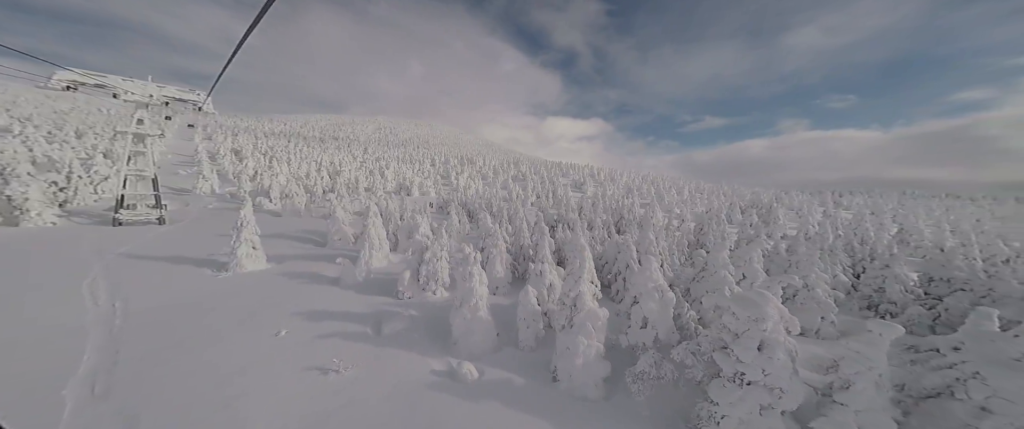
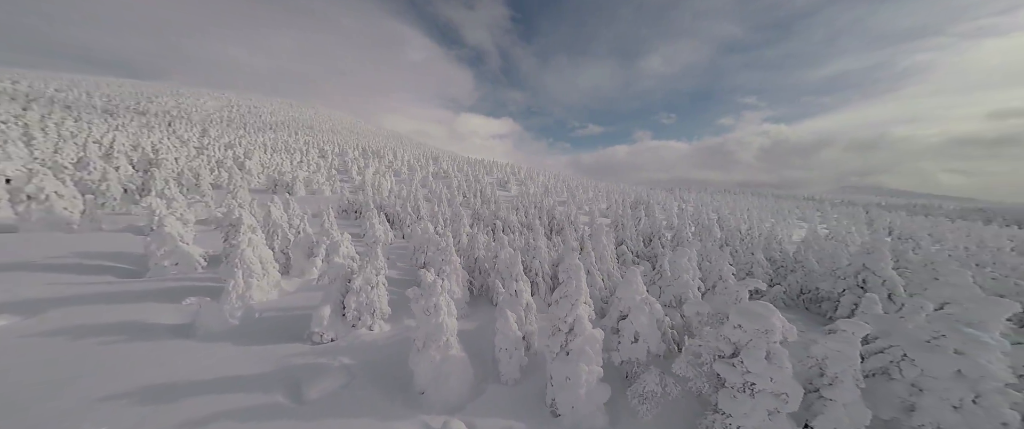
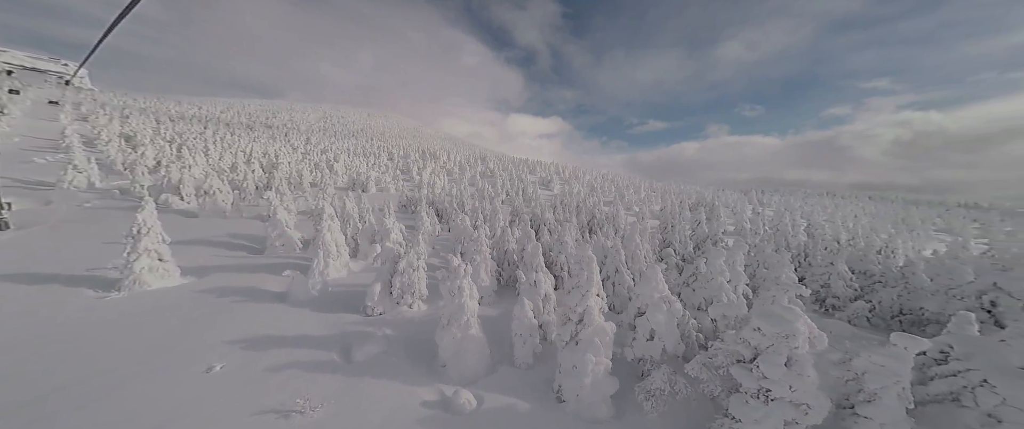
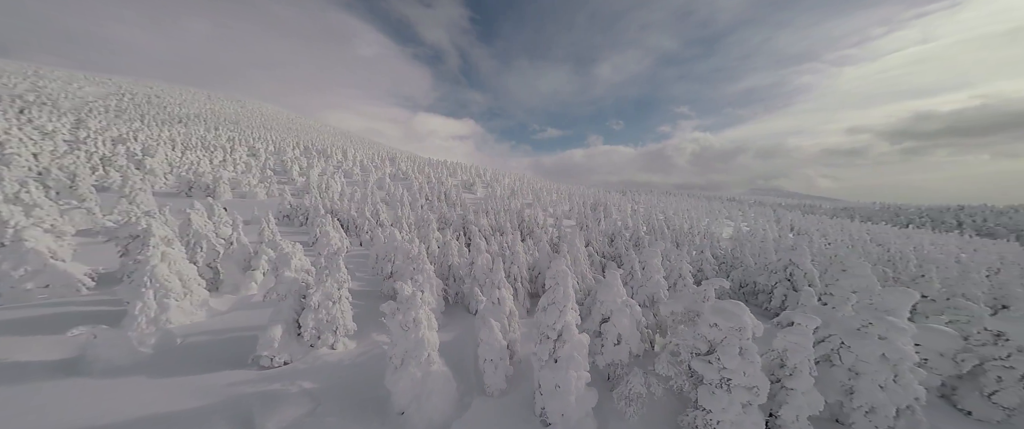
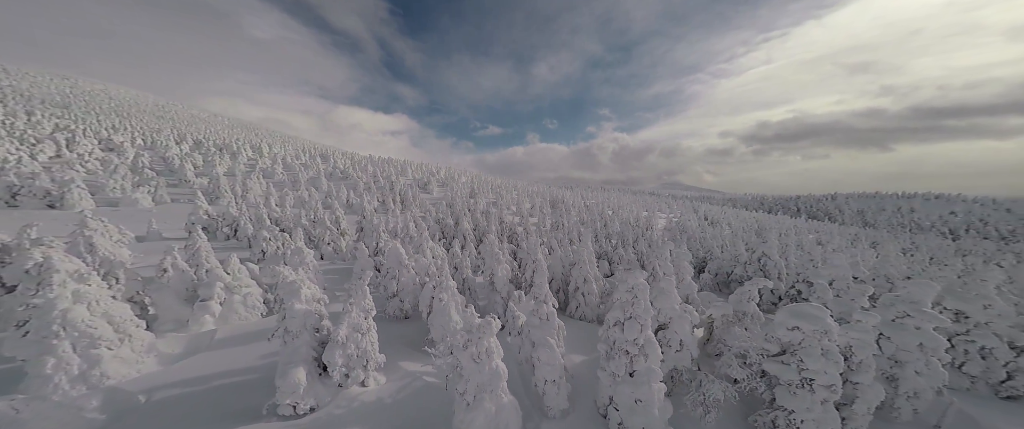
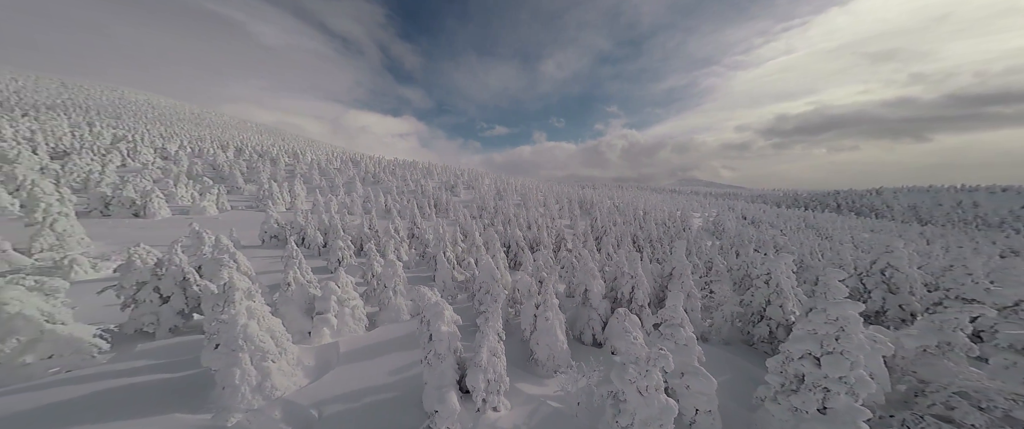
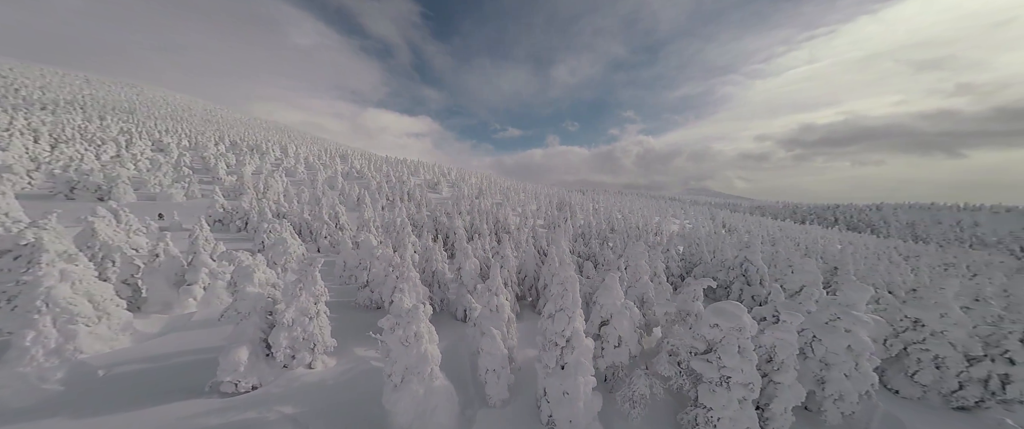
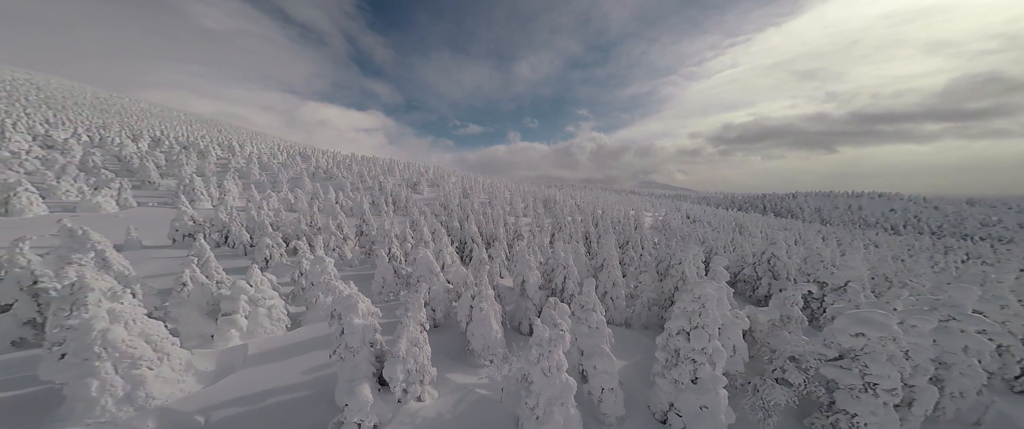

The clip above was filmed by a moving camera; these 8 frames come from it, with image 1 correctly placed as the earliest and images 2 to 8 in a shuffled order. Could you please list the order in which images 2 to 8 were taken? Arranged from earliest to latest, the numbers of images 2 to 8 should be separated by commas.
3, 2, 4, 7, 5, 8, 6
